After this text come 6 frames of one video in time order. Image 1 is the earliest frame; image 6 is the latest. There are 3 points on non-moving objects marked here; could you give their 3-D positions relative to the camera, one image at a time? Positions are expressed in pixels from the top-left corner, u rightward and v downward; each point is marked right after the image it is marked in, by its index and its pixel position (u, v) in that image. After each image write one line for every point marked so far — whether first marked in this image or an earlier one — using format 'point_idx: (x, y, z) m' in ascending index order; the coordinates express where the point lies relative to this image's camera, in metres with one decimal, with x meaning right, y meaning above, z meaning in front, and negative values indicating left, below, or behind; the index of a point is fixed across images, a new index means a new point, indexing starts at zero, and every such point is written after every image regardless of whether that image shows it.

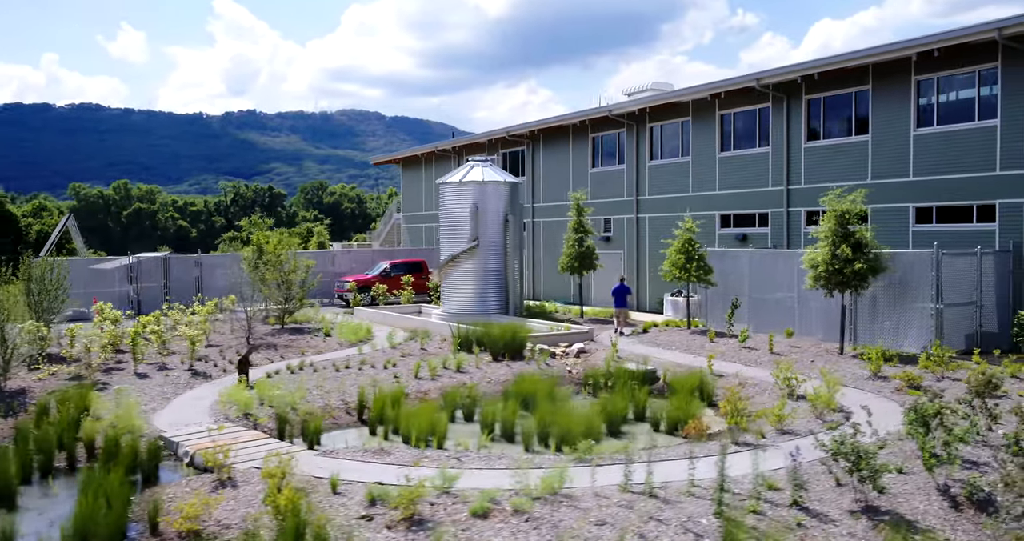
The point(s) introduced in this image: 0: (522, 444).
0: (+0.1, -1.9, +9.9) m
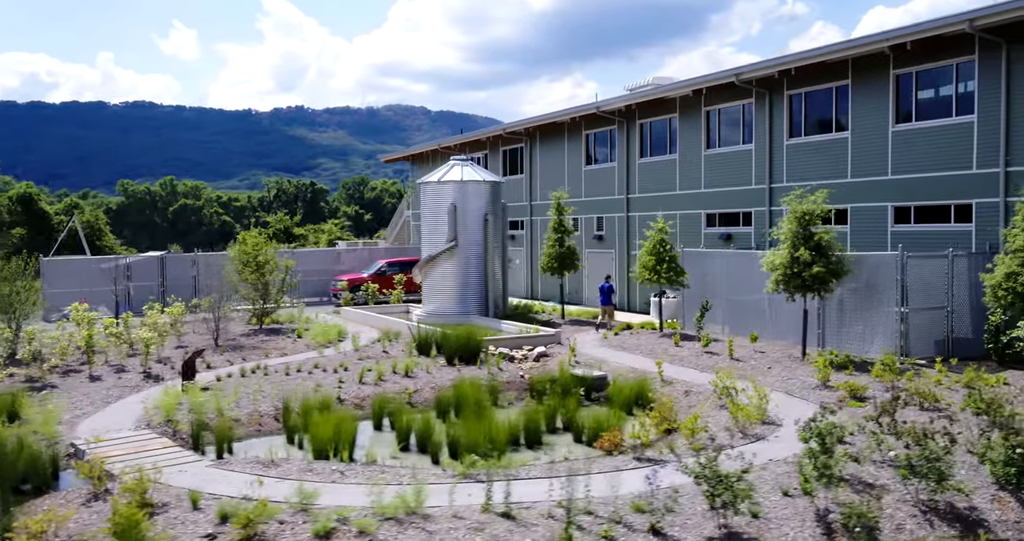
0: (-0.9, -2.0, +9.7) m
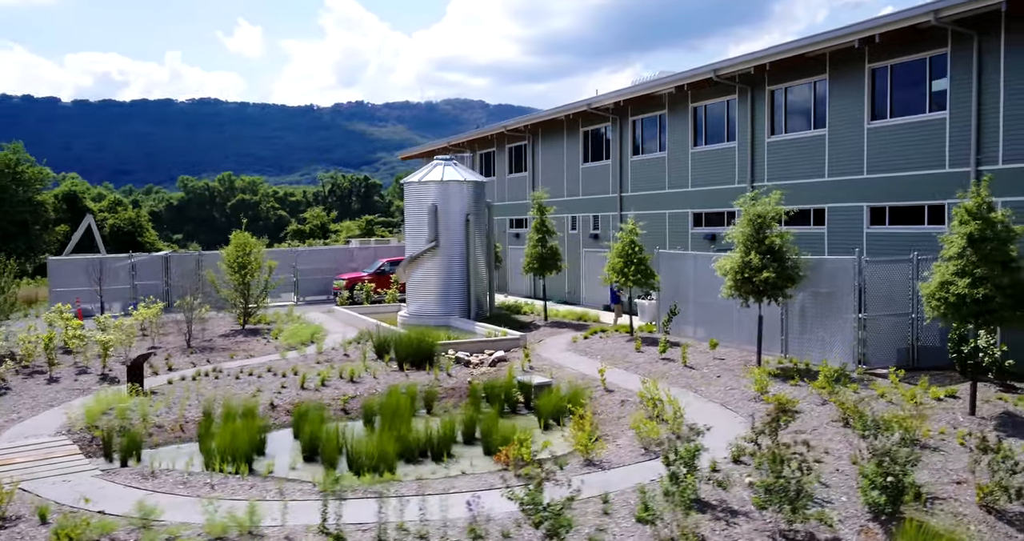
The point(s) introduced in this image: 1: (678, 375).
0: (-2.0, -2.1, +9.6) m
1: (+2.5, -1.5, +13.2) m
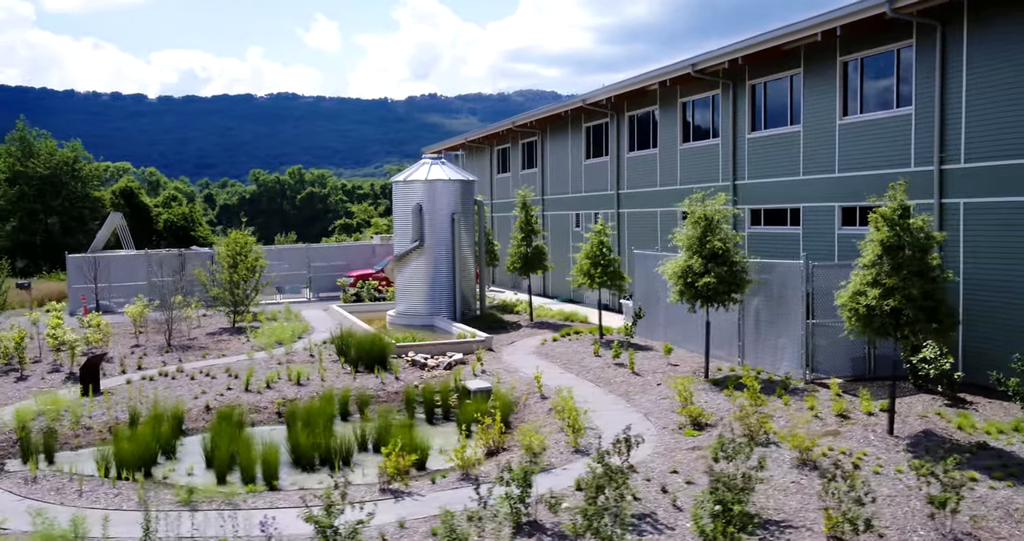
0: (-3.1, -2.2, +9.6) m
1: (+1.6, -1.6, +12.8) m
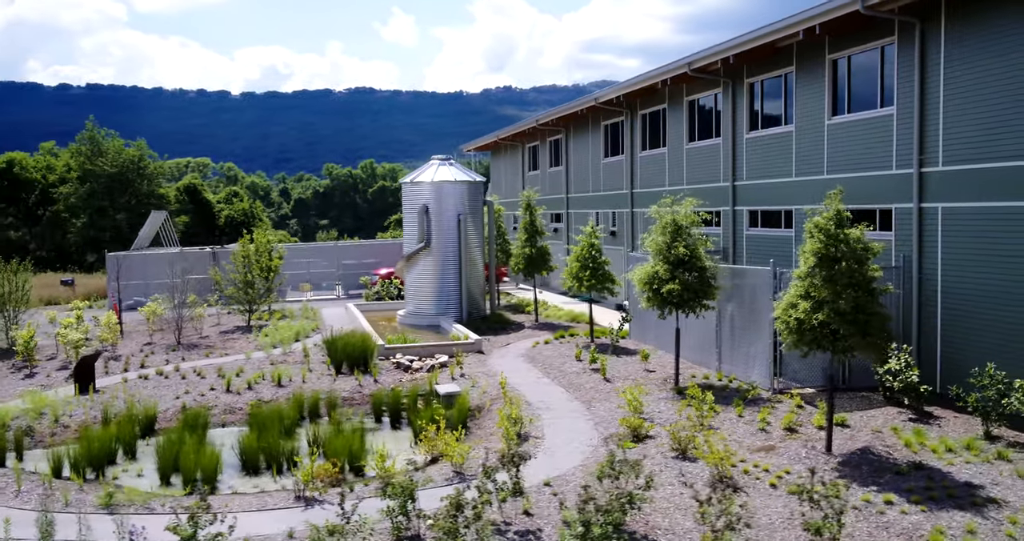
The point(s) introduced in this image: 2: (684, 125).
0: (-3.9, -2.3, +10.0) m
1: (+1.1, -1.7, +12.7) m
2: (+3.7, +3.1, +18.9) m
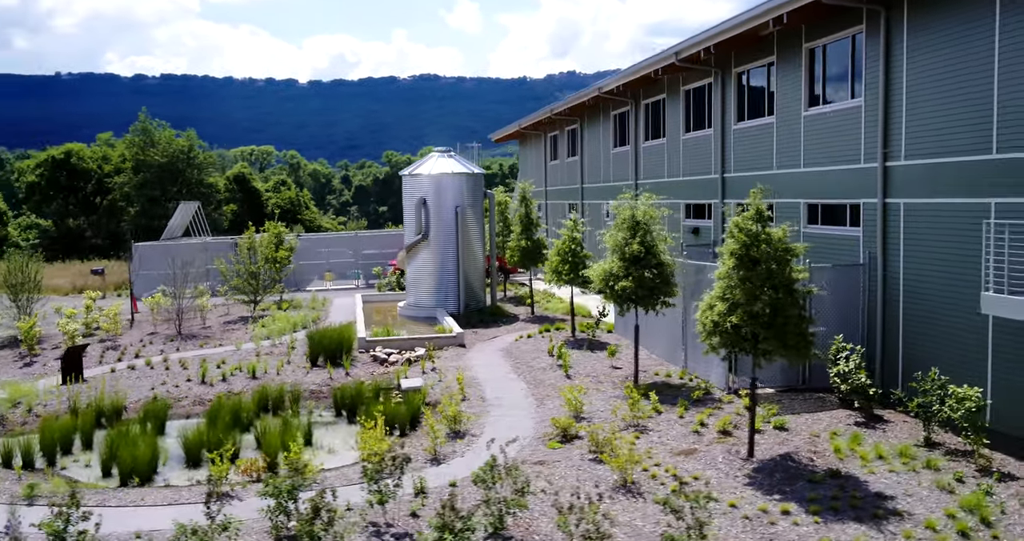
0: (-4.6, -2.3, +10.3) m
1: (+0.5, -1.6, +12.7) m
2: (+3.5, +3.2, +18.5) m
